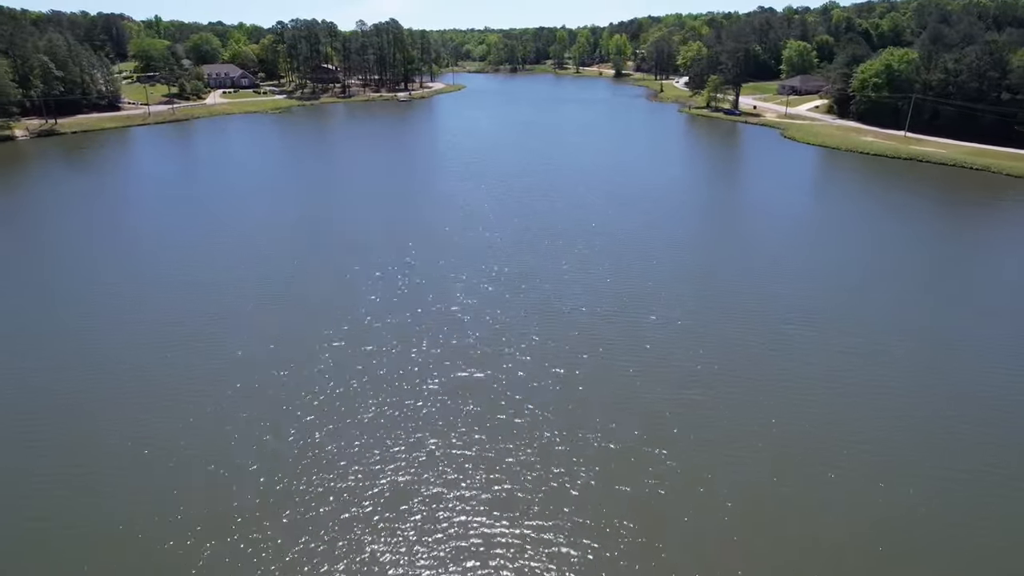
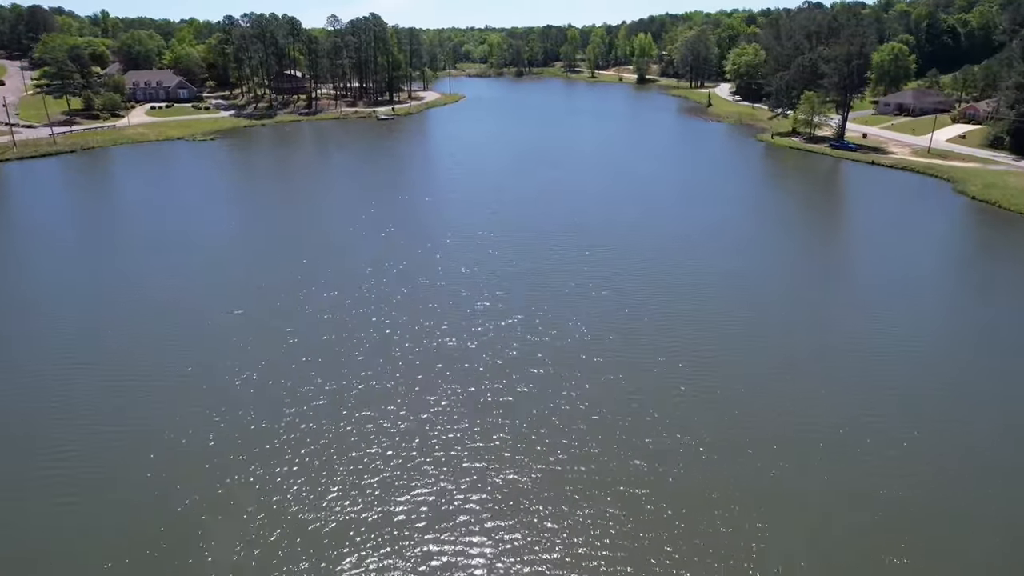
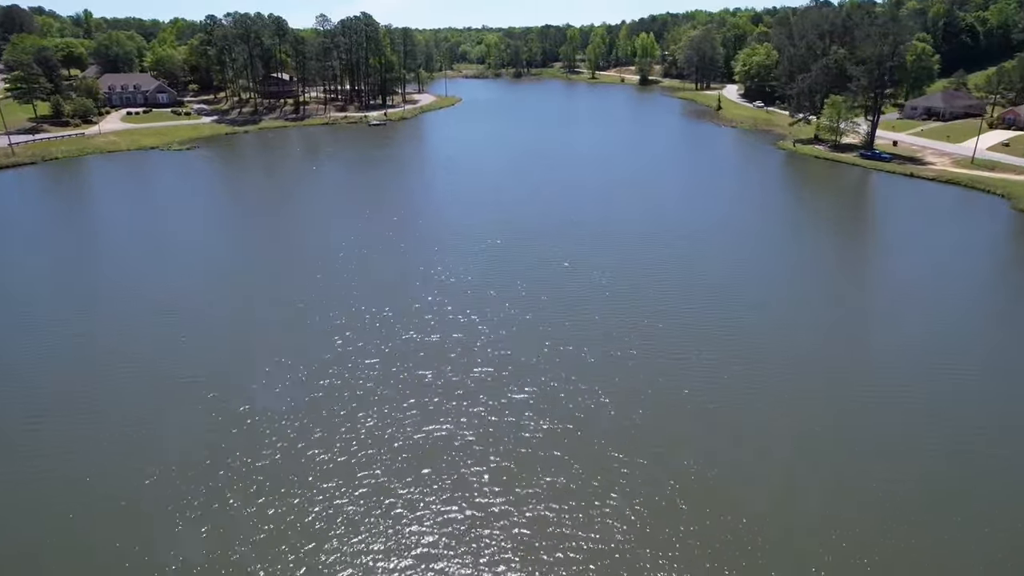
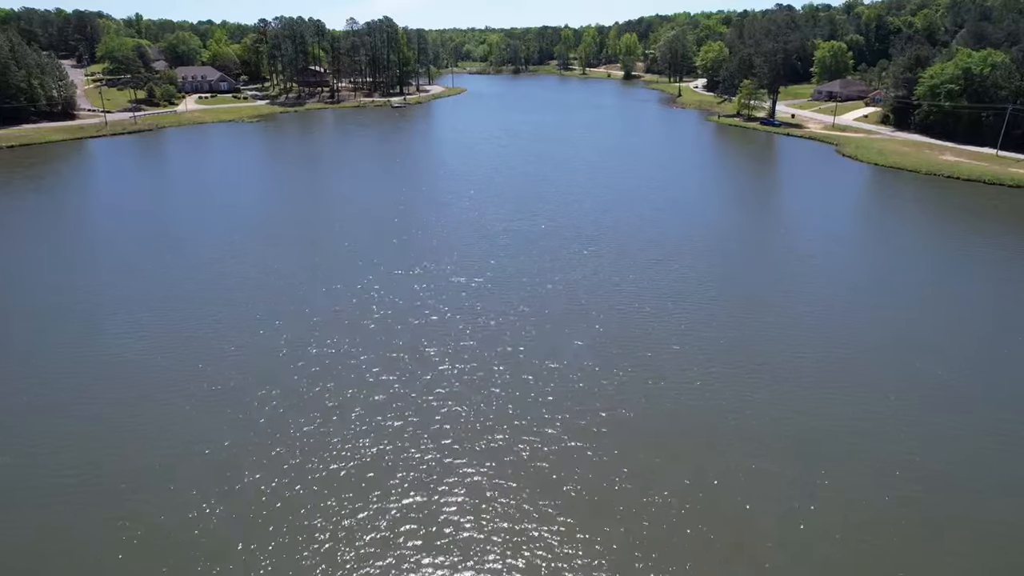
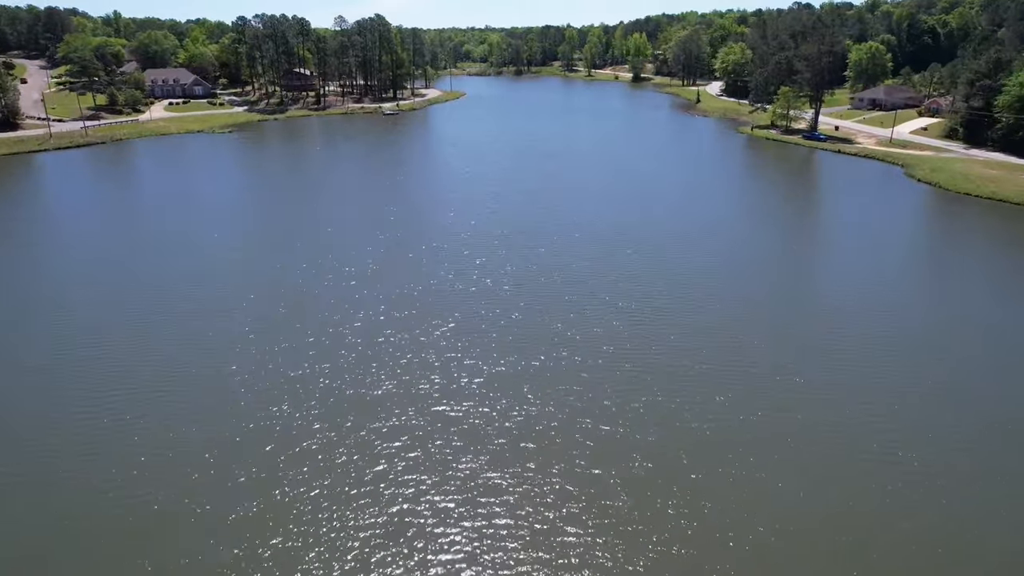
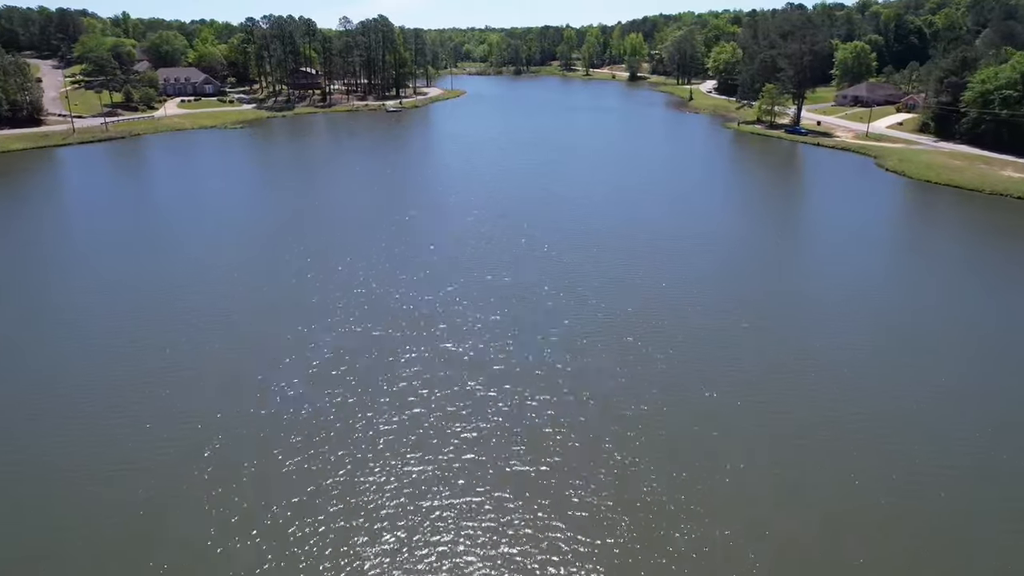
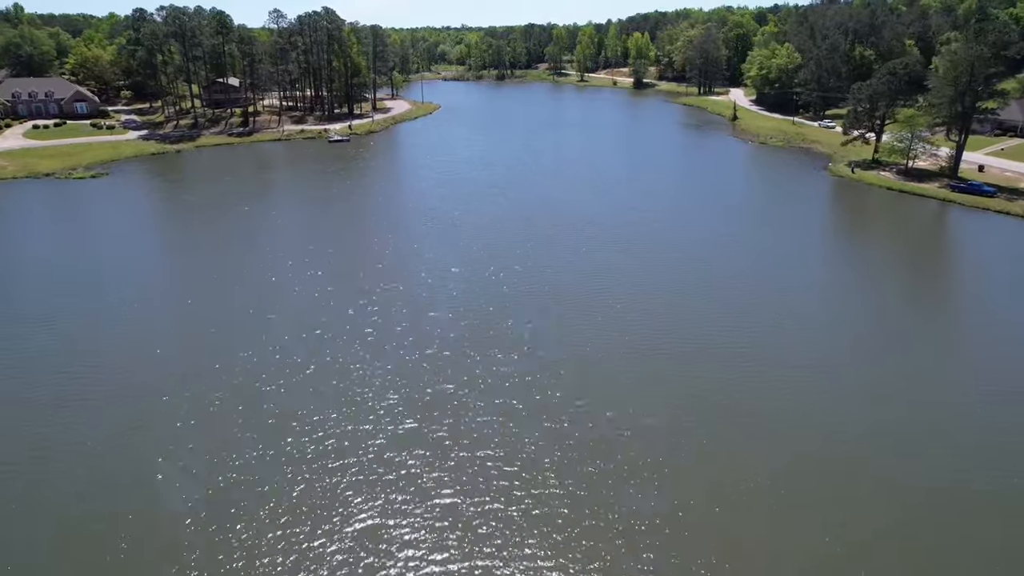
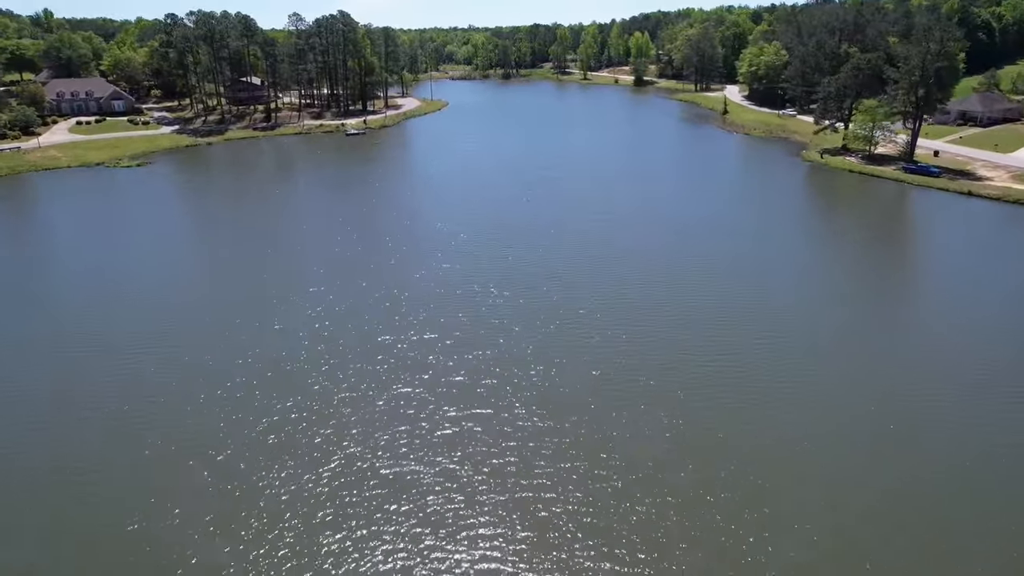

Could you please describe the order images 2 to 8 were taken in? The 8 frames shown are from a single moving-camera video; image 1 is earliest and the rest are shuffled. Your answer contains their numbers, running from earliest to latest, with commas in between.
4, 6, 5, 2, 3, 8, 7
